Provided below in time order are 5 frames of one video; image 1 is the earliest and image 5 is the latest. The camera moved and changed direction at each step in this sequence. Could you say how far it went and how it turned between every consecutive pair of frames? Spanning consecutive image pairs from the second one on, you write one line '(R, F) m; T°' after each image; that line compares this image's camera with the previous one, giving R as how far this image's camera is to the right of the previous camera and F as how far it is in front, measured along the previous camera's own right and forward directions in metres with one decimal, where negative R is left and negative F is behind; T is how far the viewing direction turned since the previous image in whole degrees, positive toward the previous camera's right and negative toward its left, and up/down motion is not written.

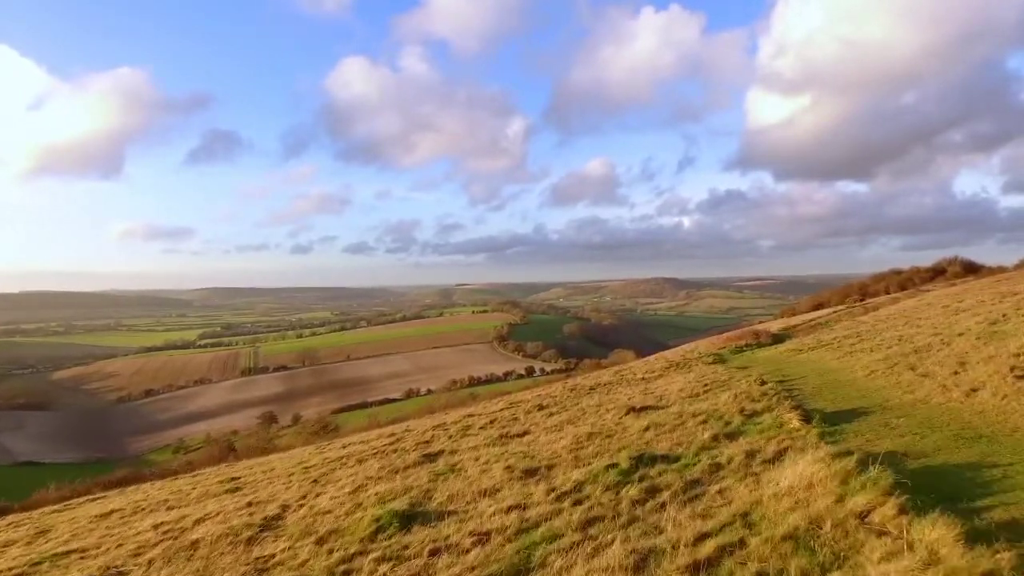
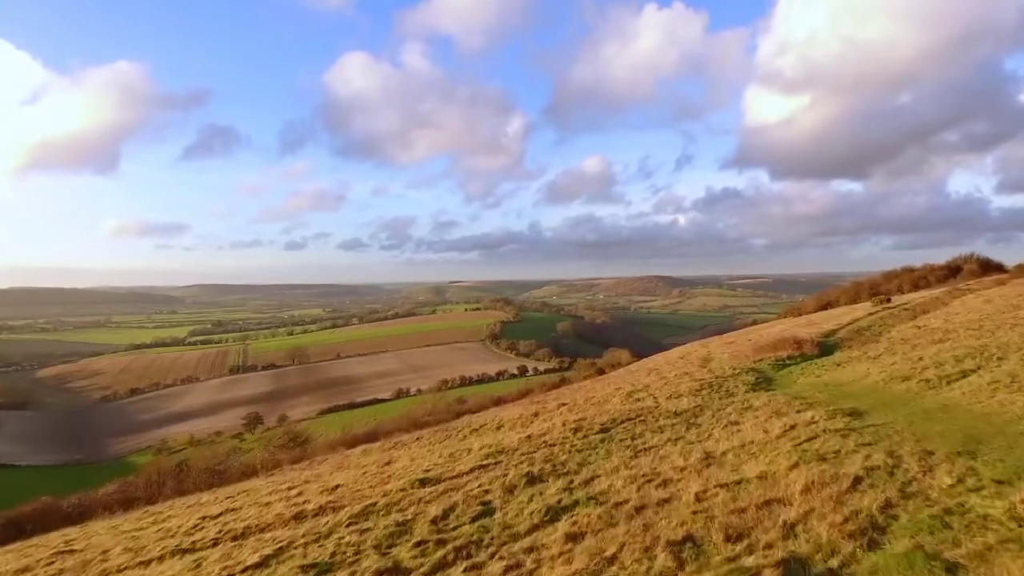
(+0.2, +3.2) m; +1°
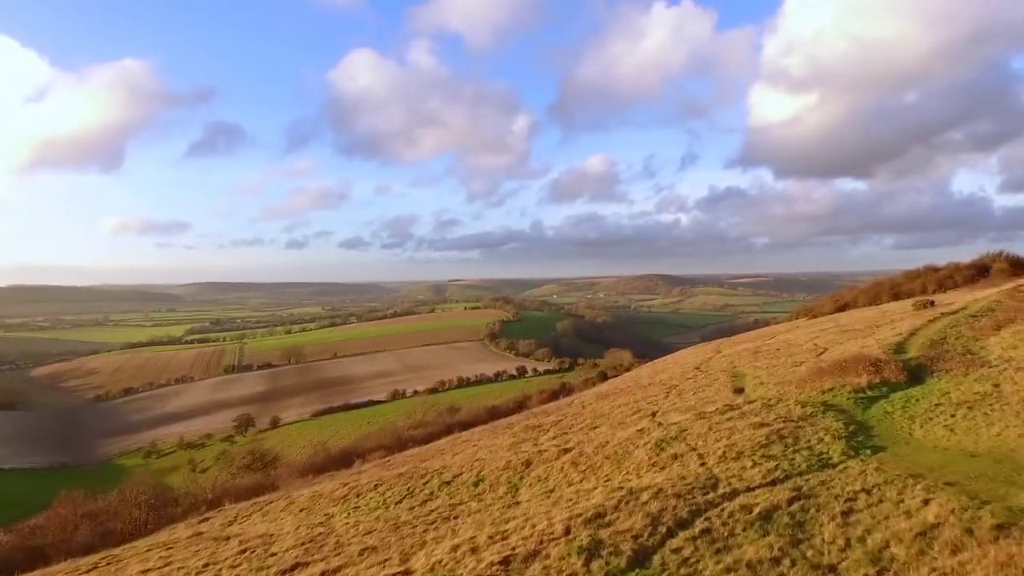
(+0.3, +3.5) m; 0°
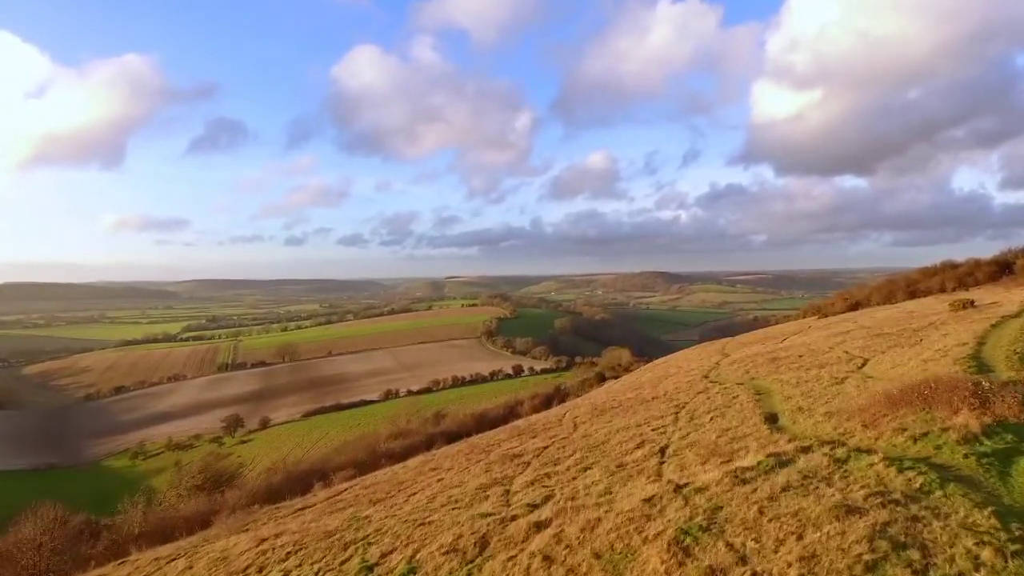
(+0.6, +3.2) m; 0°
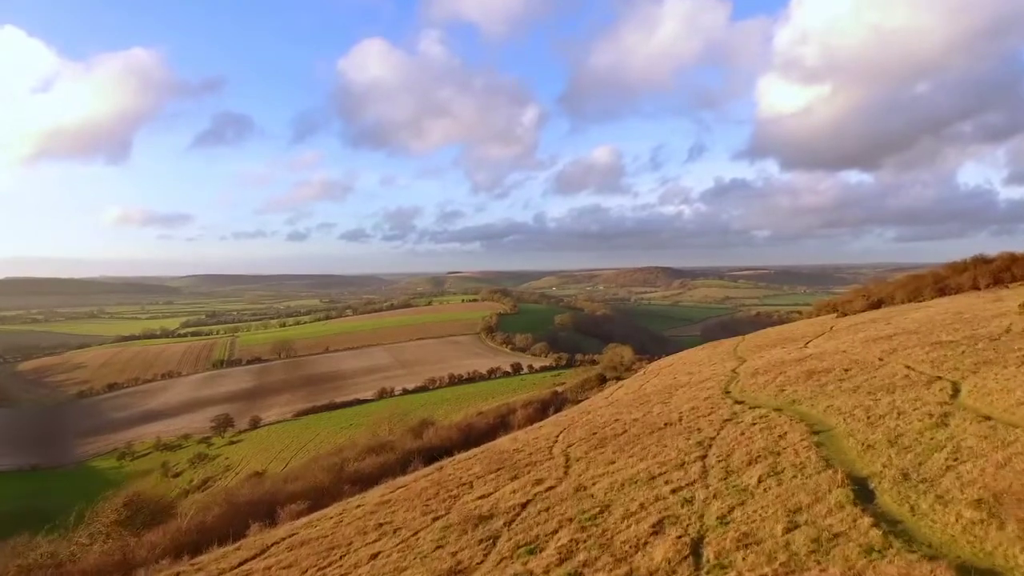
(+0.7, +4.0) m; 0°
